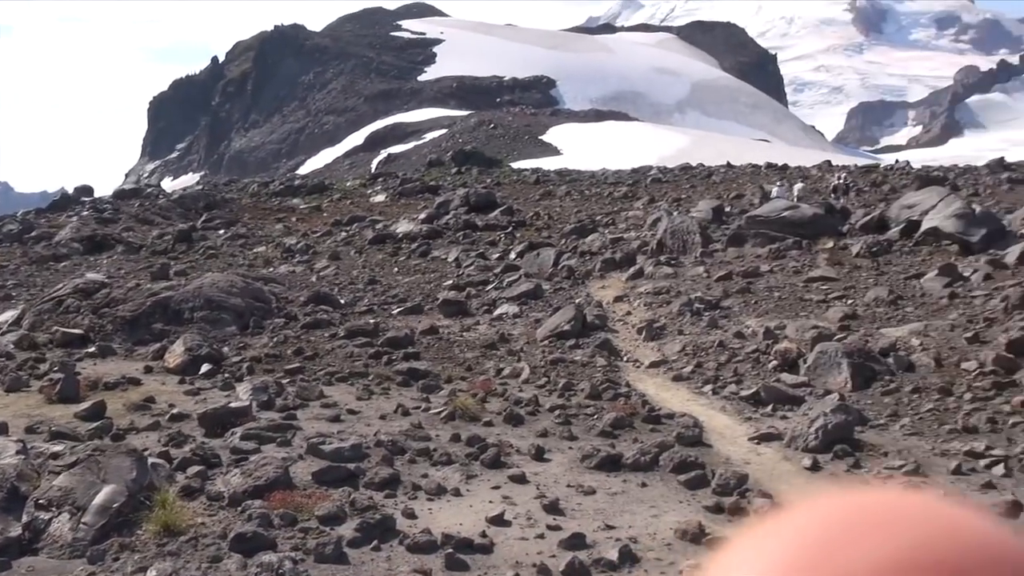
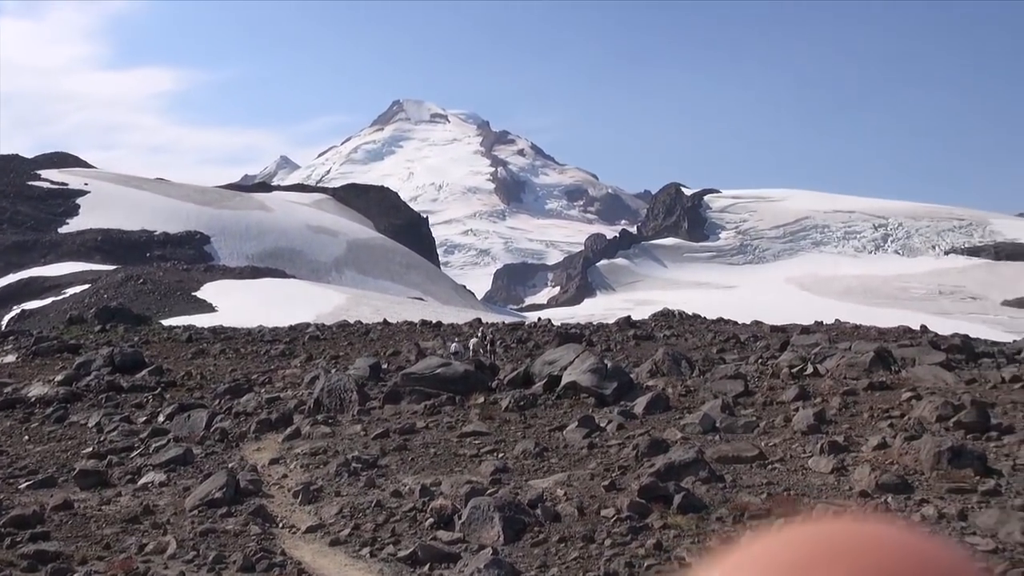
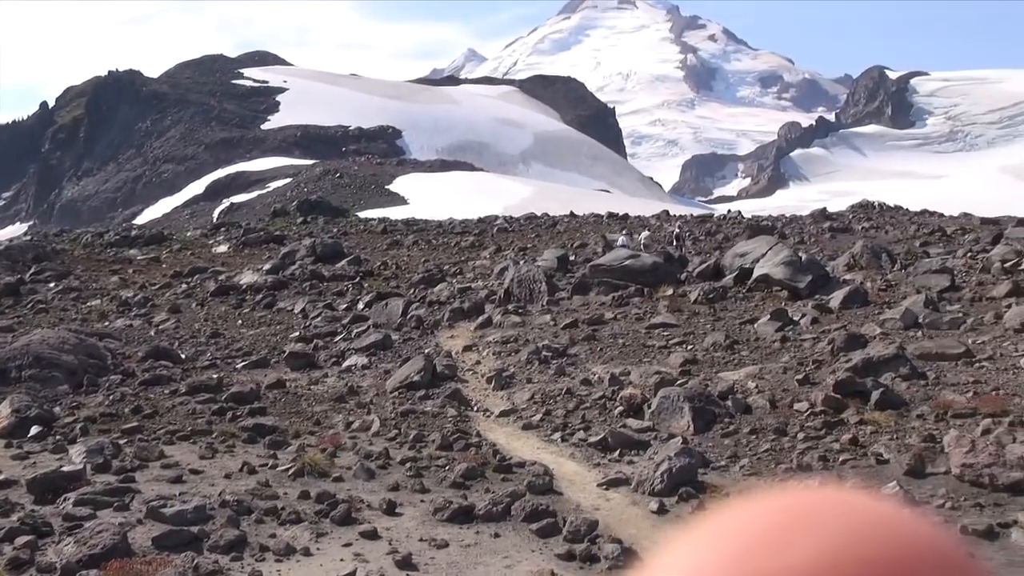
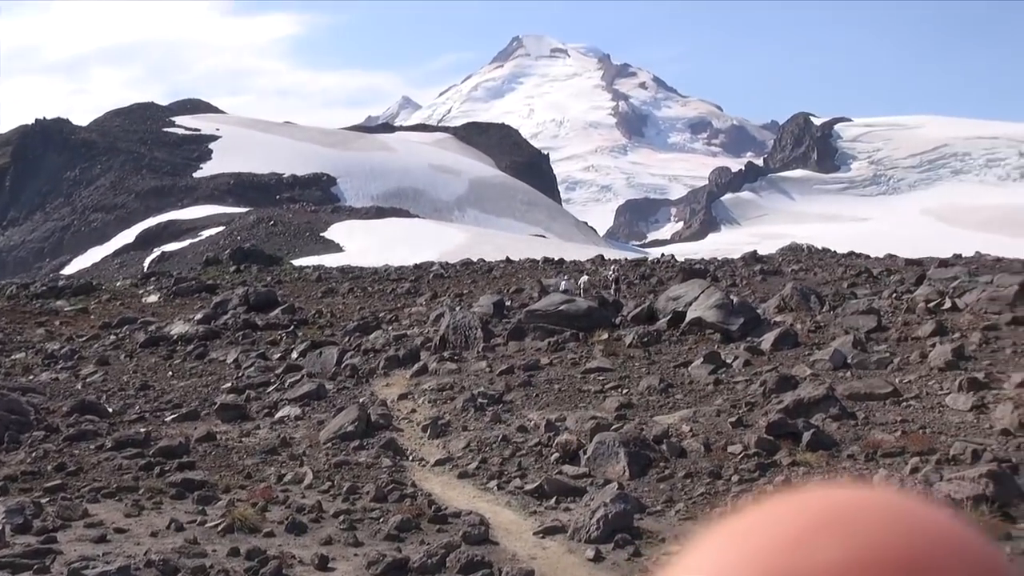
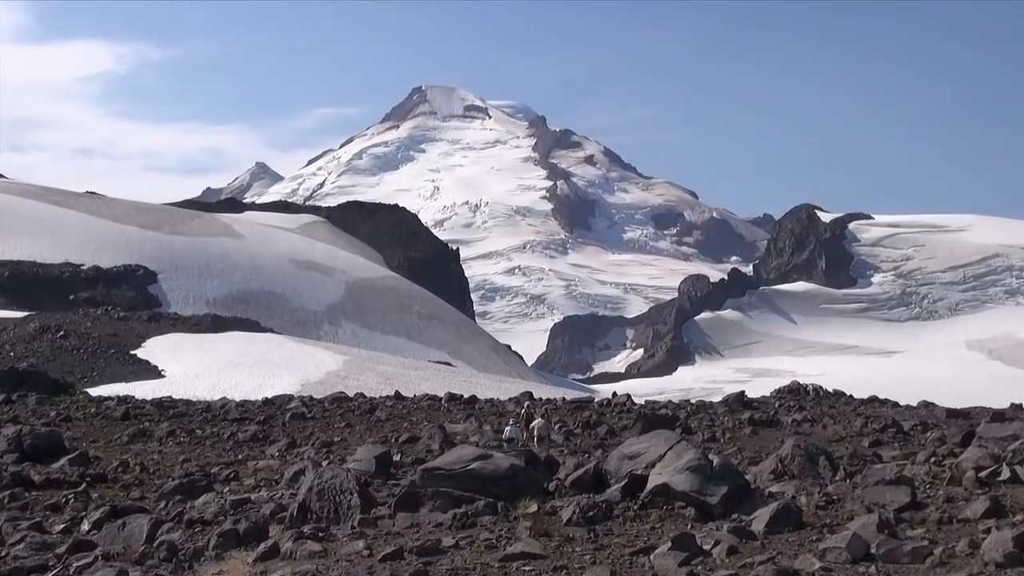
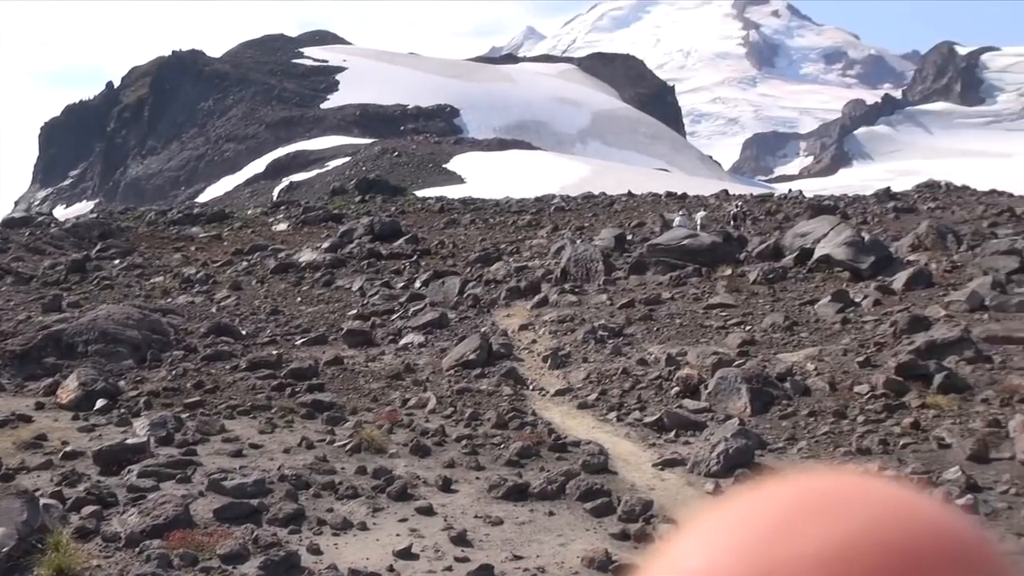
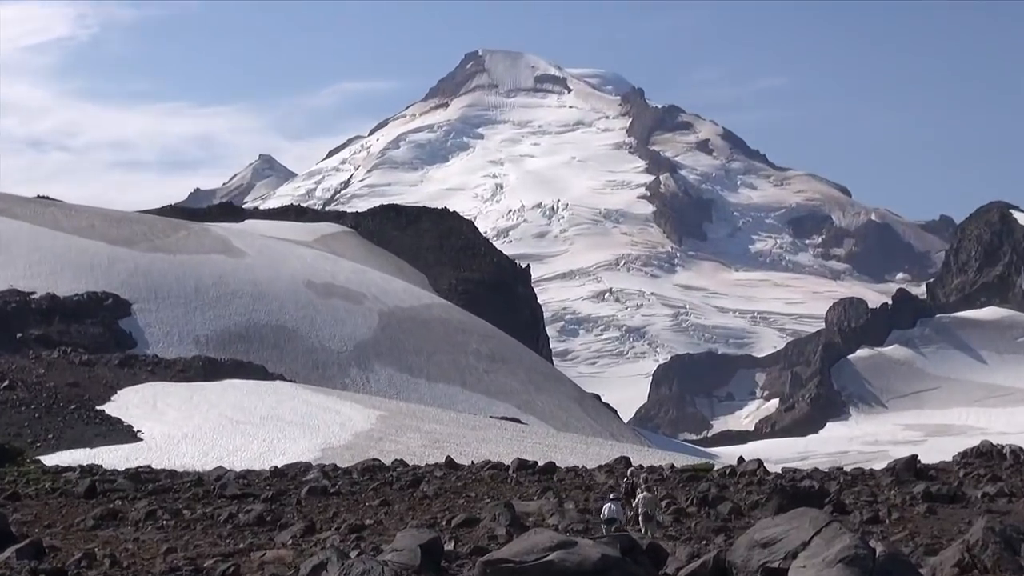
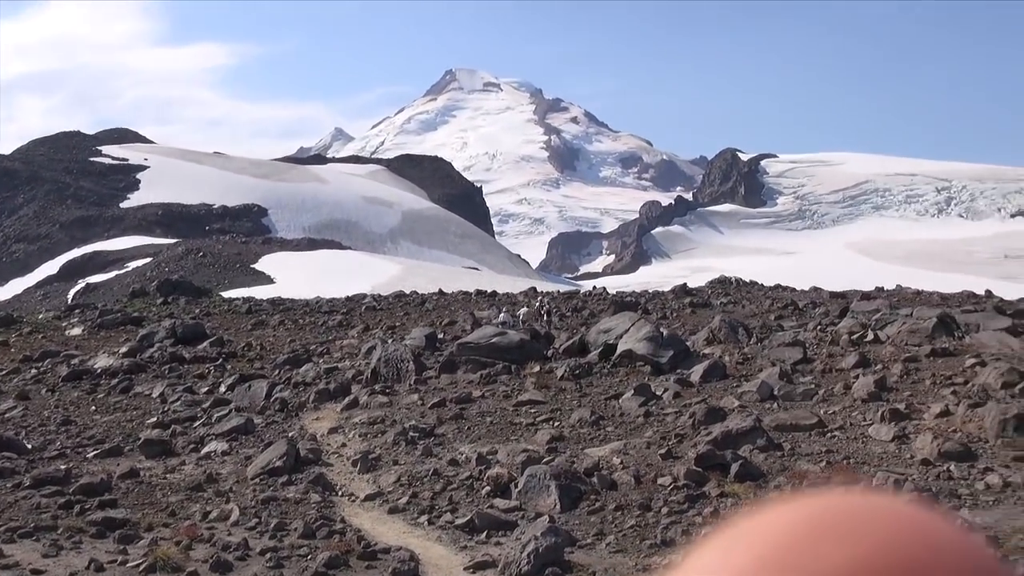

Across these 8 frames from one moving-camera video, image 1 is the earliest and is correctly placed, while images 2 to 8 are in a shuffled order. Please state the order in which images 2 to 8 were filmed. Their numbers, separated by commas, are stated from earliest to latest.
6, 3, 4, 8, 2, 5, 7
